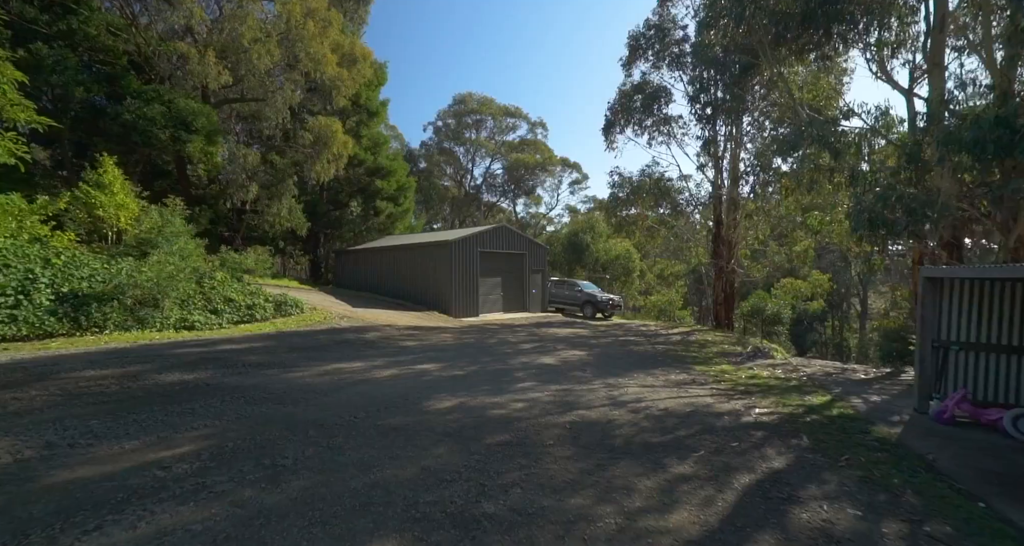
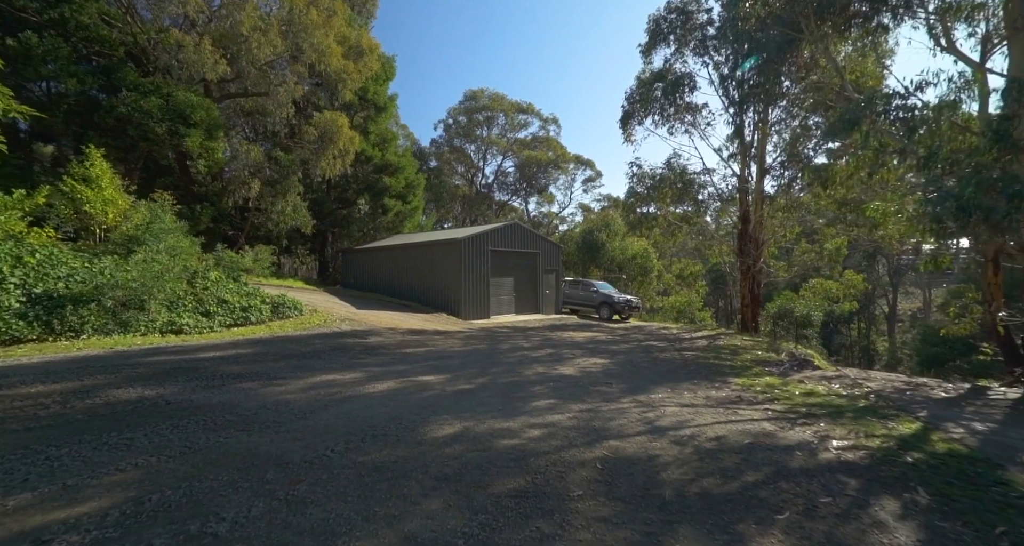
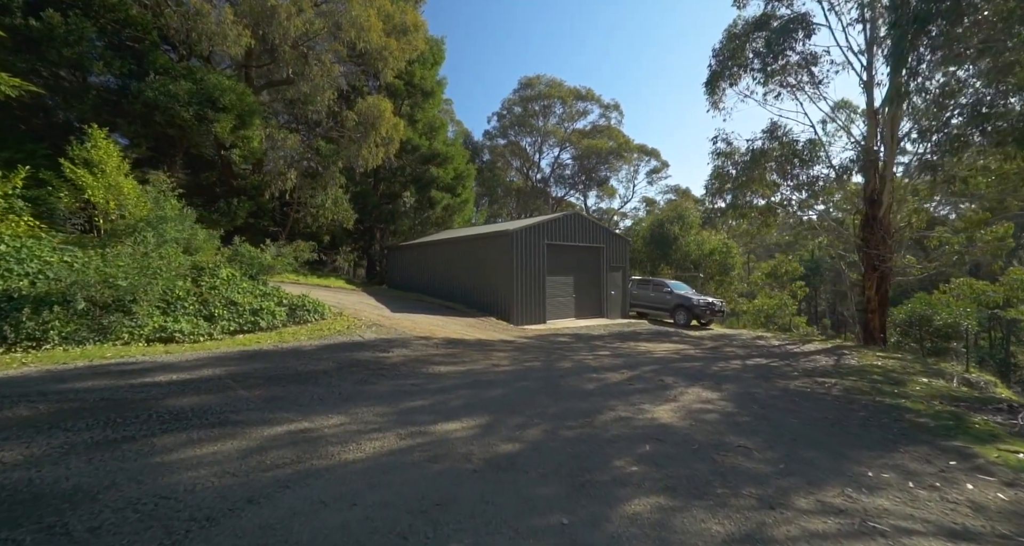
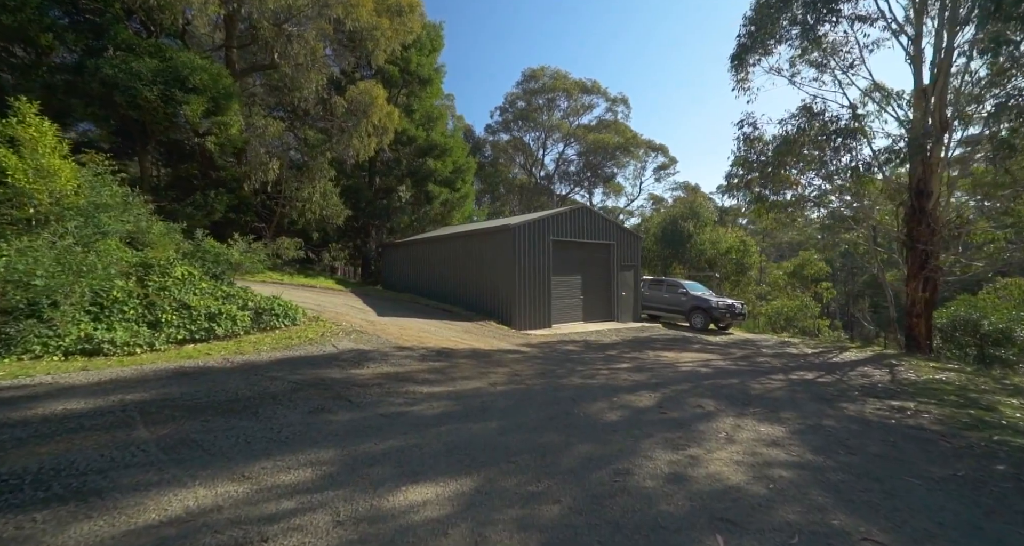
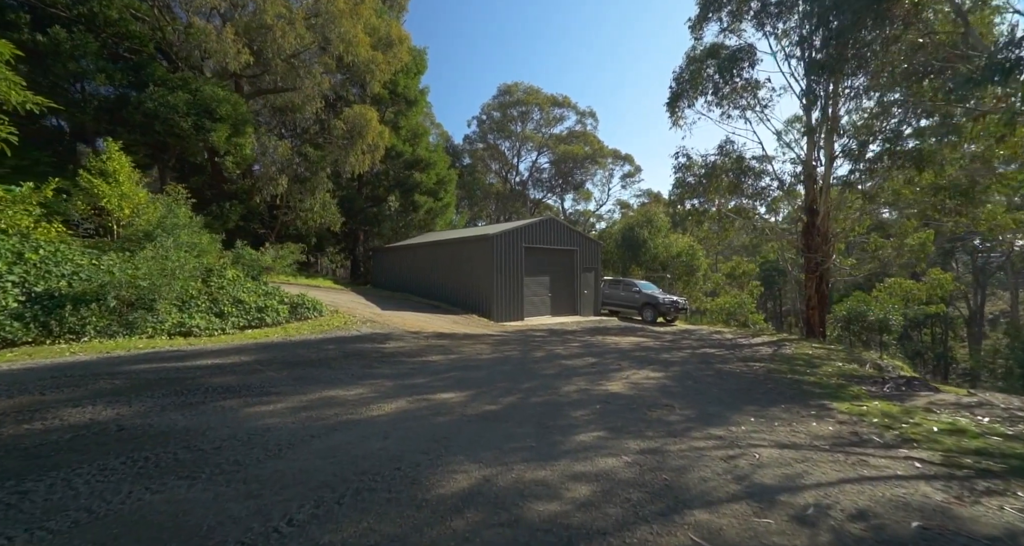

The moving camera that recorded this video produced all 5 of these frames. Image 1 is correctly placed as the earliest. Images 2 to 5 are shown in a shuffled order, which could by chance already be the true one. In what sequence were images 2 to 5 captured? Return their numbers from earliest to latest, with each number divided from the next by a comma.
2, 5, 3, 4
